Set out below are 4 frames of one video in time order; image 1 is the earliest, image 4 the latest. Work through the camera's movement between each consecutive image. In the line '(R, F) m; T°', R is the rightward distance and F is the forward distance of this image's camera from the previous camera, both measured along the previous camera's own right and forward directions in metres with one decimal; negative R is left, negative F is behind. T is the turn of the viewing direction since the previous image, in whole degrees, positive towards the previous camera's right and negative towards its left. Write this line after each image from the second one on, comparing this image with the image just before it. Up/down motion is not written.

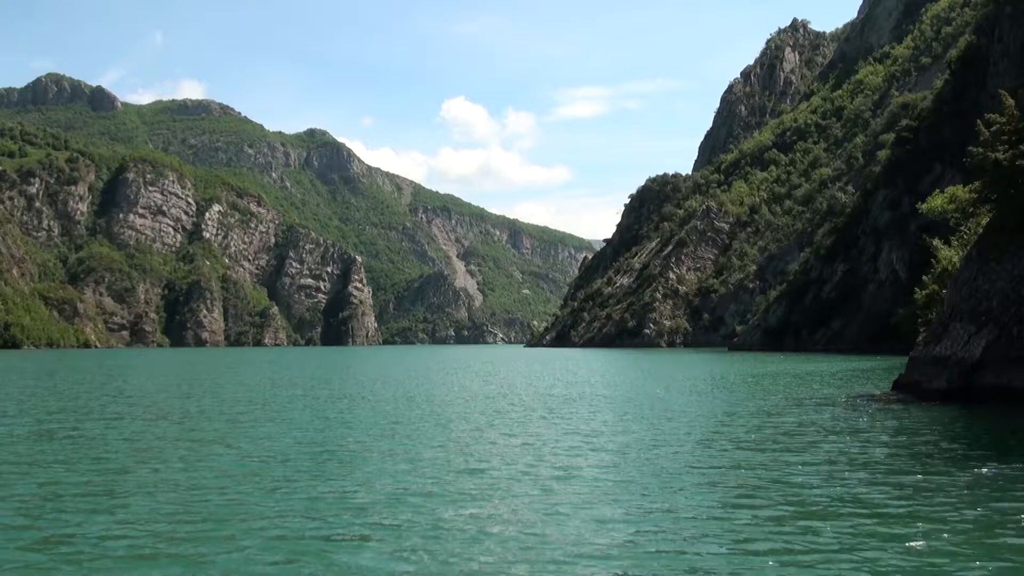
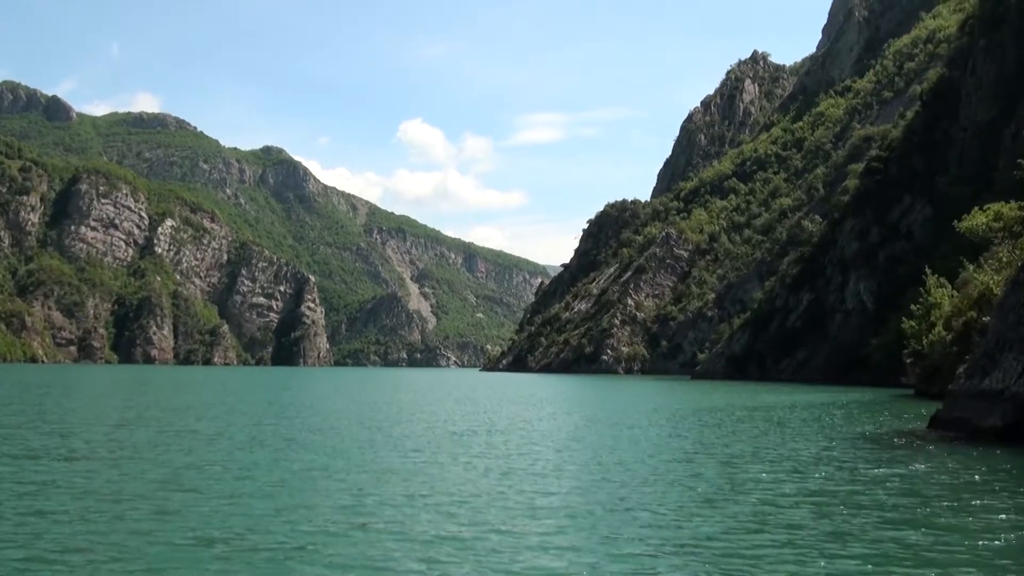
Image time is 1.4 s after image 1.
(-0.7, +0.5) m; +3°
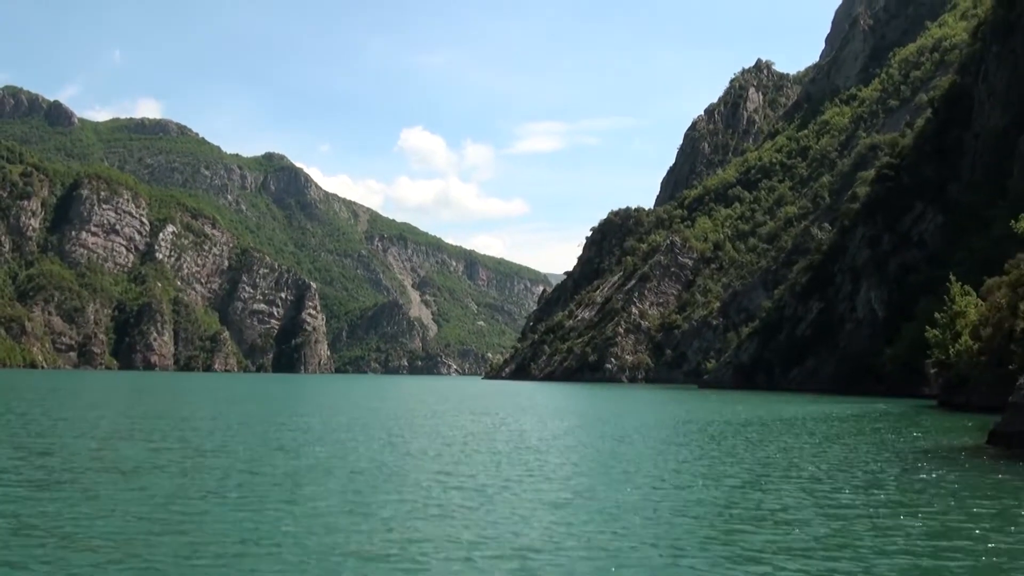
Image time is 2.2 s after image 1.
(-0.3, +0.6) m; 0°
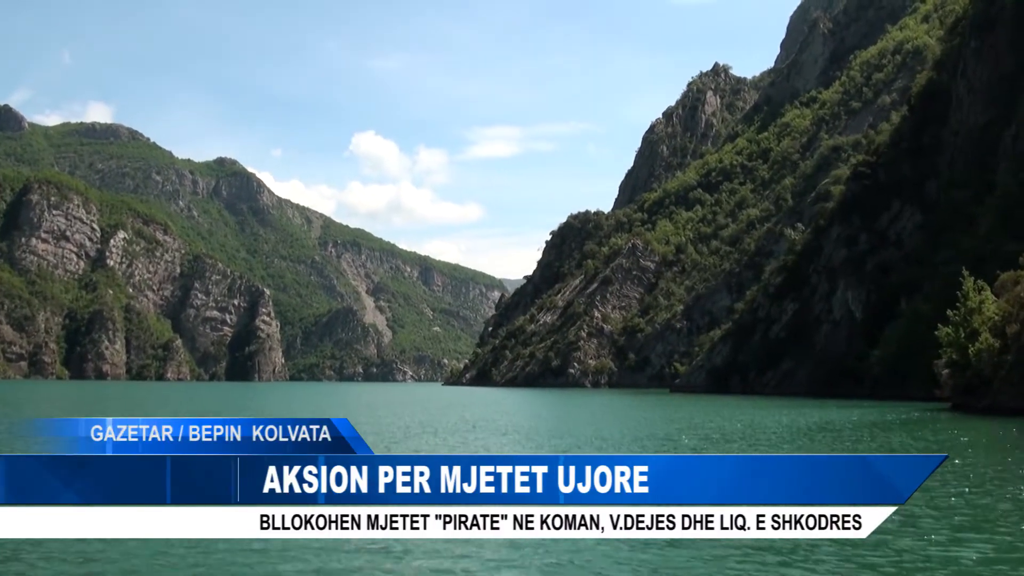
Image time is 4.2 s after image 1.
(-1.0, +0.7) m; +3°
